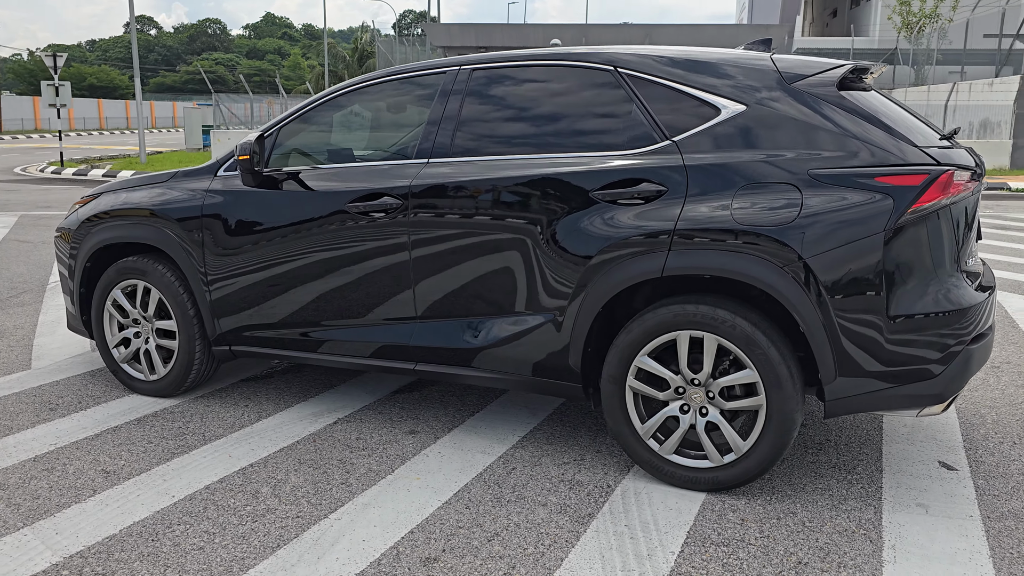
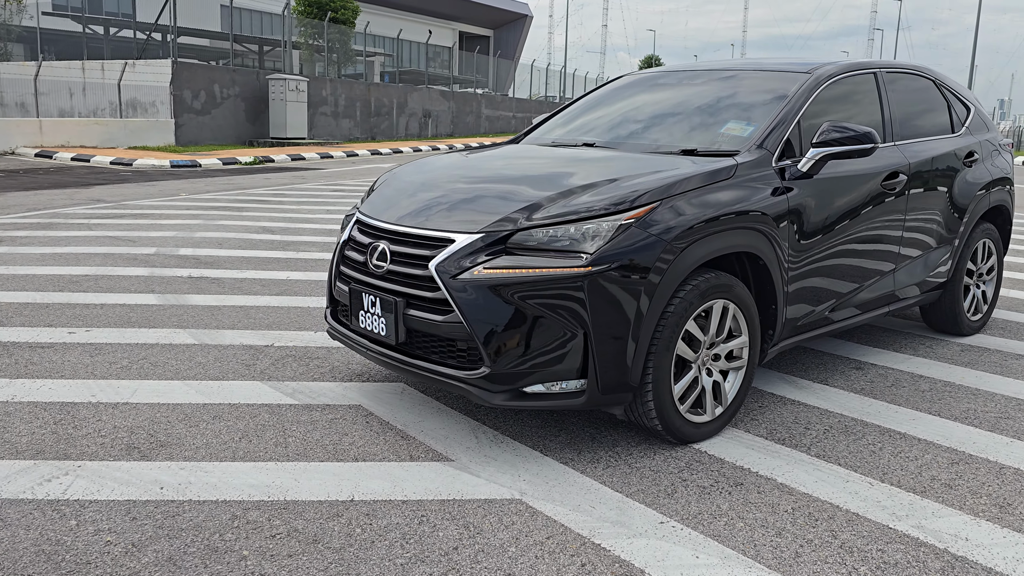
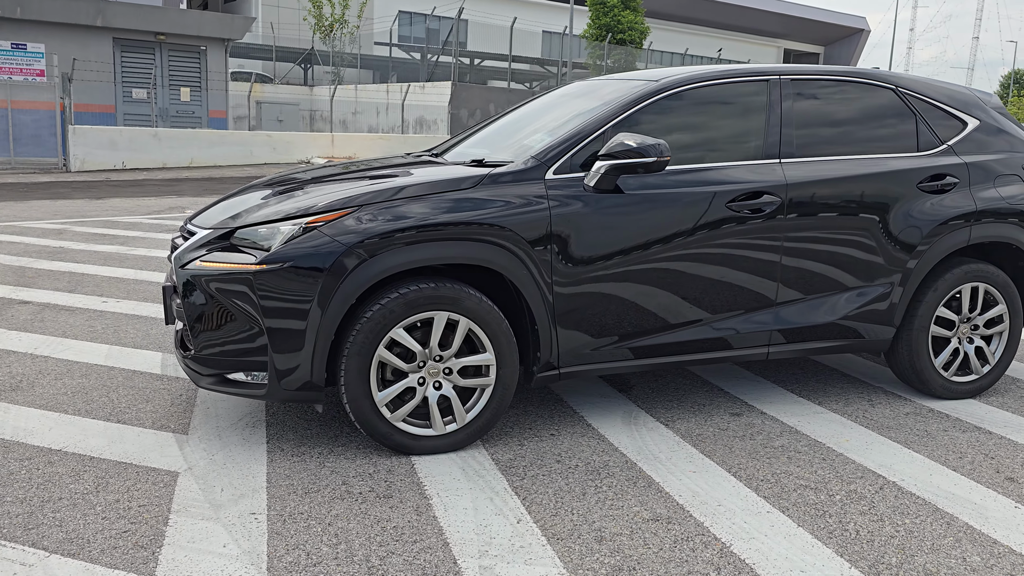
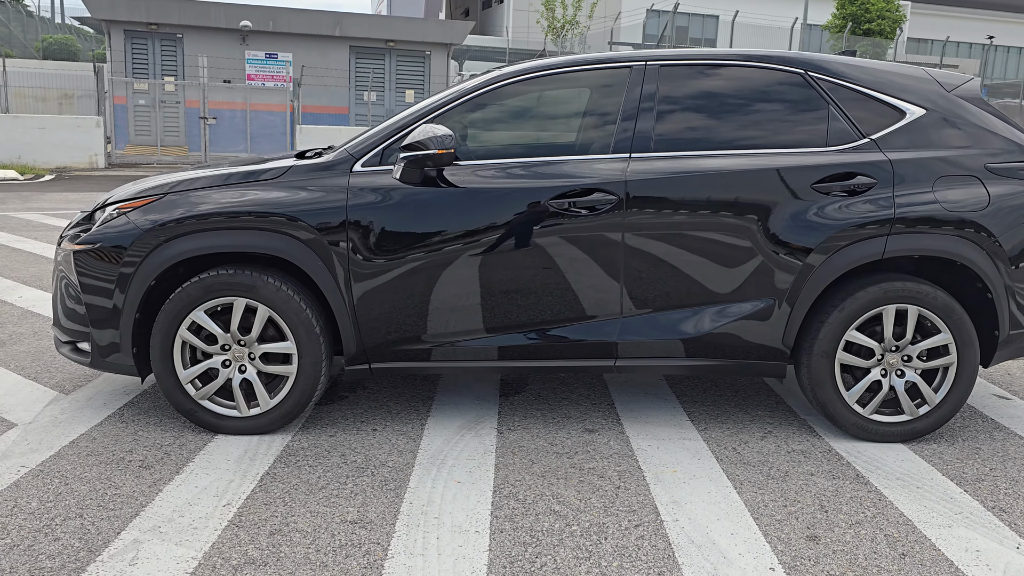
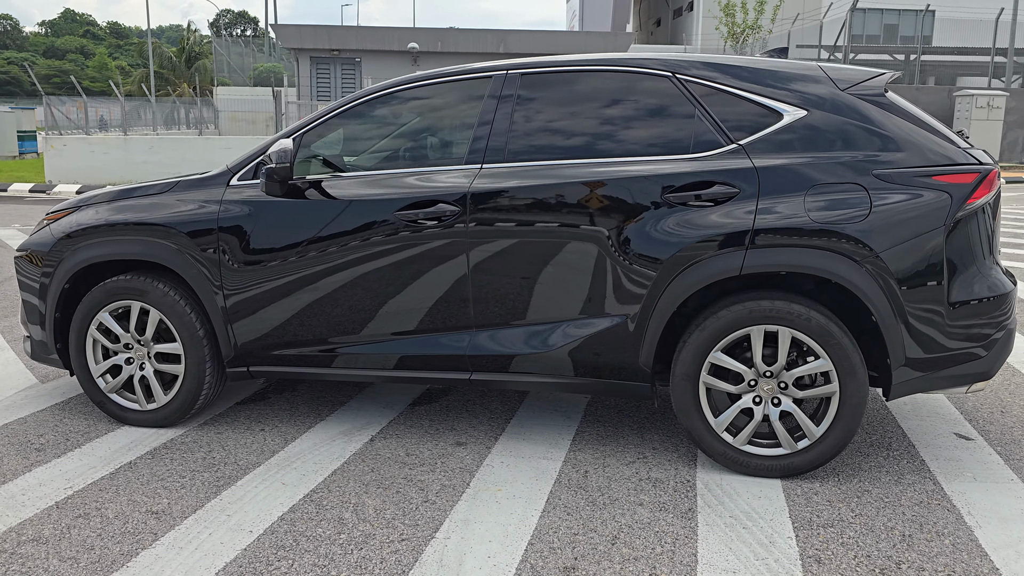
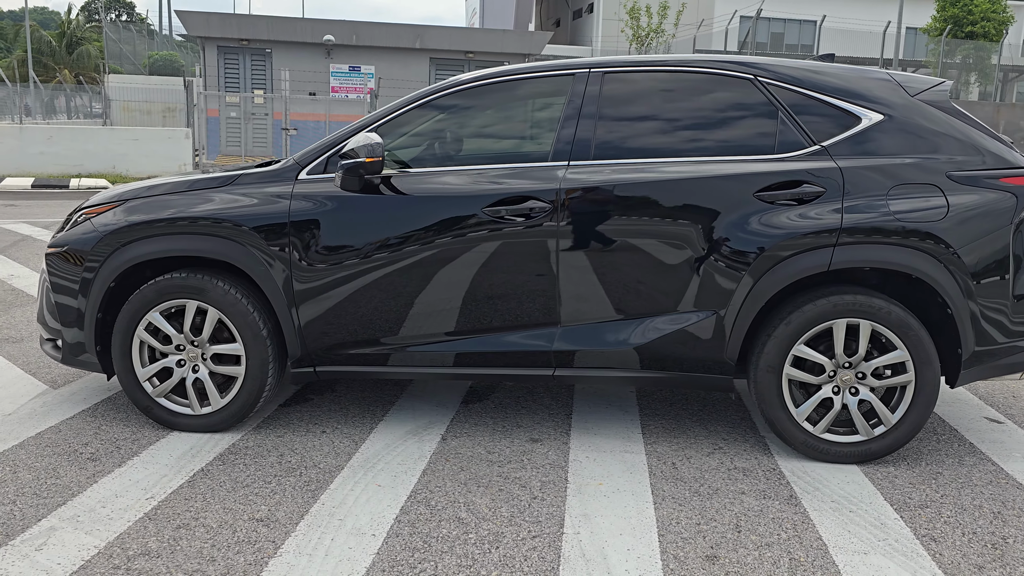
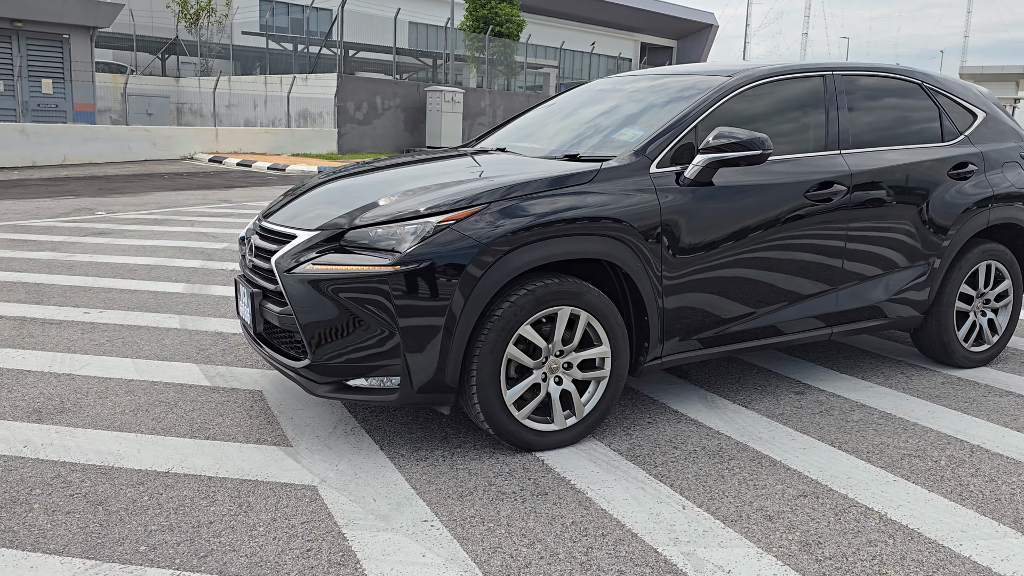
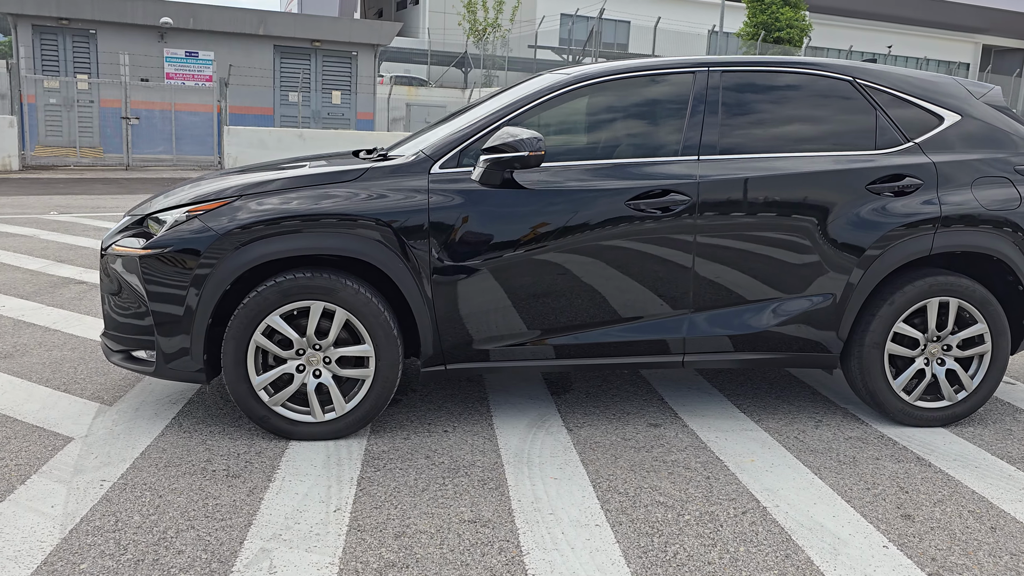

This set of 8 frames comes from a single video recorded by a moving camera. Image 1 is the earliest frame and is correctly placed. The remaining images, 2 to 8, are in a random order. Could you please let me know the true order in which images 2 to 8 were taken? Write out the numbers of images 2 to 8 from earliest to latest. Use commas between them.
5, 6, 4, 8, 3, 7, 2
